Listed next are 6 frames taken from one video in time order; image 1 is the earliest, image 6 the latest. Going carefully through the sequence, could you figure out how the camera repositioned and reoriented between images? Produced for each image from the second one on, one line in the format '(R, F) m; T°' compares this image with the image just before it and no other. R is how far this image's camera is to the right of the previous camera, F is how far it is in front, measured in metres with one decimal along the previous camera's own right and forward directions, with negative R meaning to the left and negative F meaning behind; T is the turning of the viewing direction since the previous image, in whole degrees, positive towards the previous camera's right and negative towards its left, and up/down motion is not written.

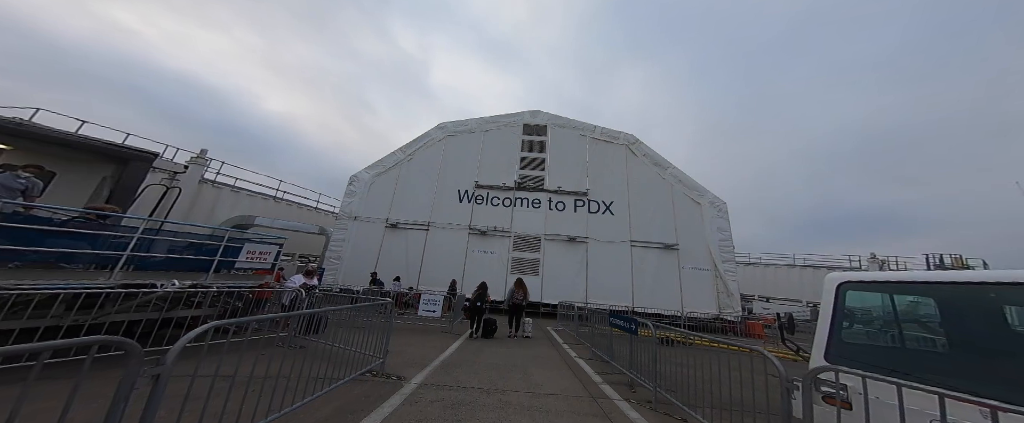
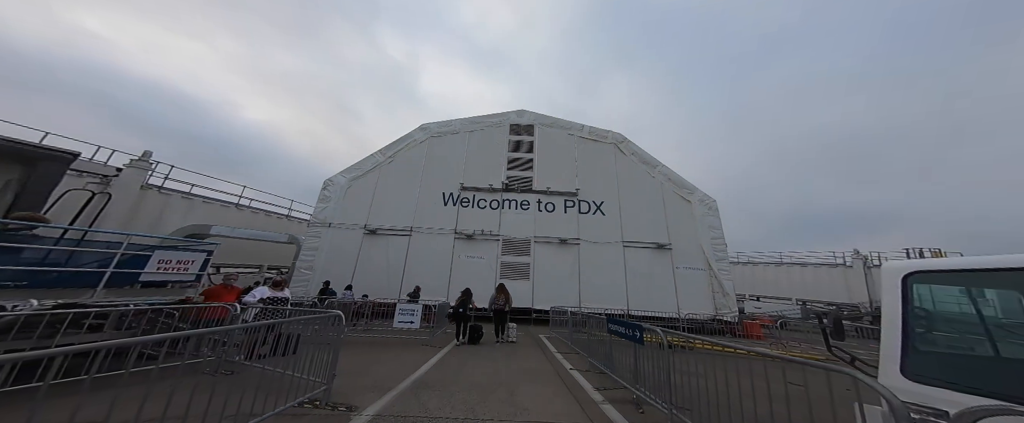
(+0.1, +0.8) m; +2°
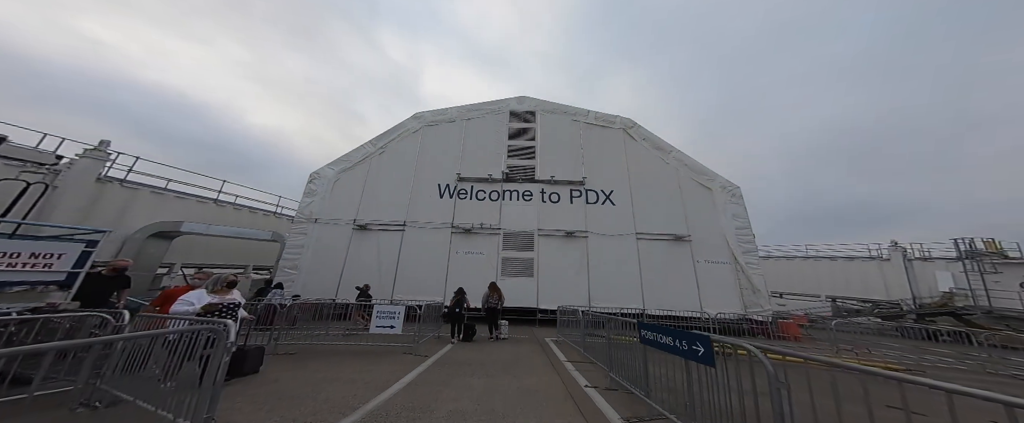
(+0.2, +1.4) m; -1°
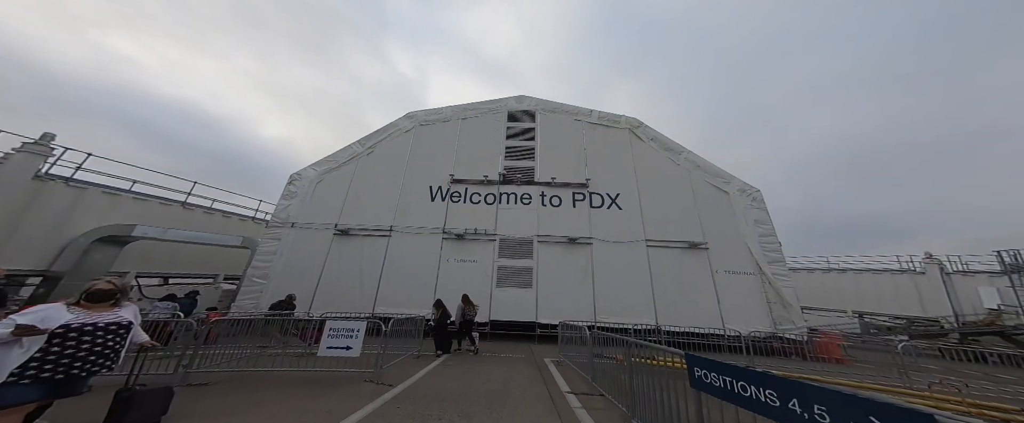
(+0.2, +1.3) m; 0°
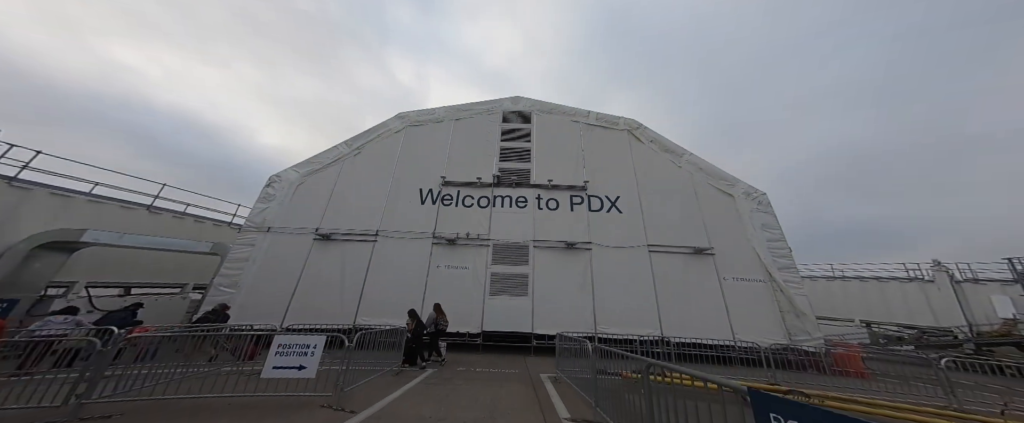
(+0.1, +0.8) m; +1°
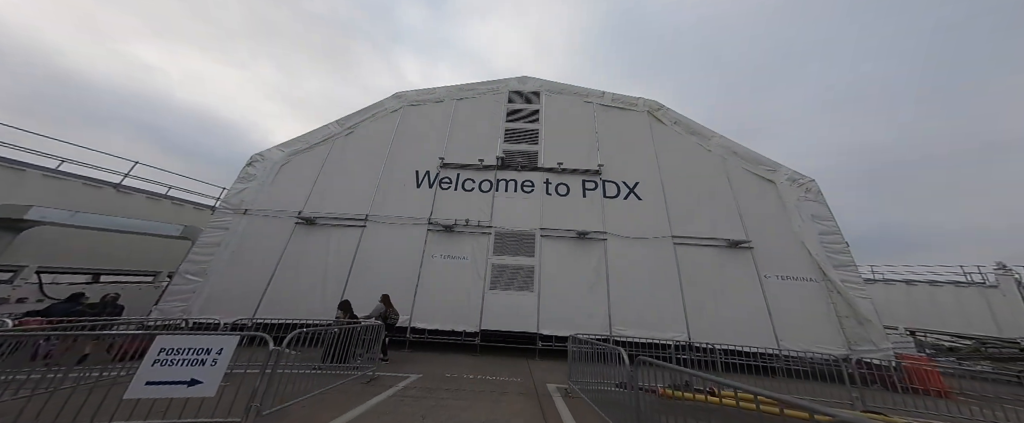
(+0.1, +1.5) m; -1°
